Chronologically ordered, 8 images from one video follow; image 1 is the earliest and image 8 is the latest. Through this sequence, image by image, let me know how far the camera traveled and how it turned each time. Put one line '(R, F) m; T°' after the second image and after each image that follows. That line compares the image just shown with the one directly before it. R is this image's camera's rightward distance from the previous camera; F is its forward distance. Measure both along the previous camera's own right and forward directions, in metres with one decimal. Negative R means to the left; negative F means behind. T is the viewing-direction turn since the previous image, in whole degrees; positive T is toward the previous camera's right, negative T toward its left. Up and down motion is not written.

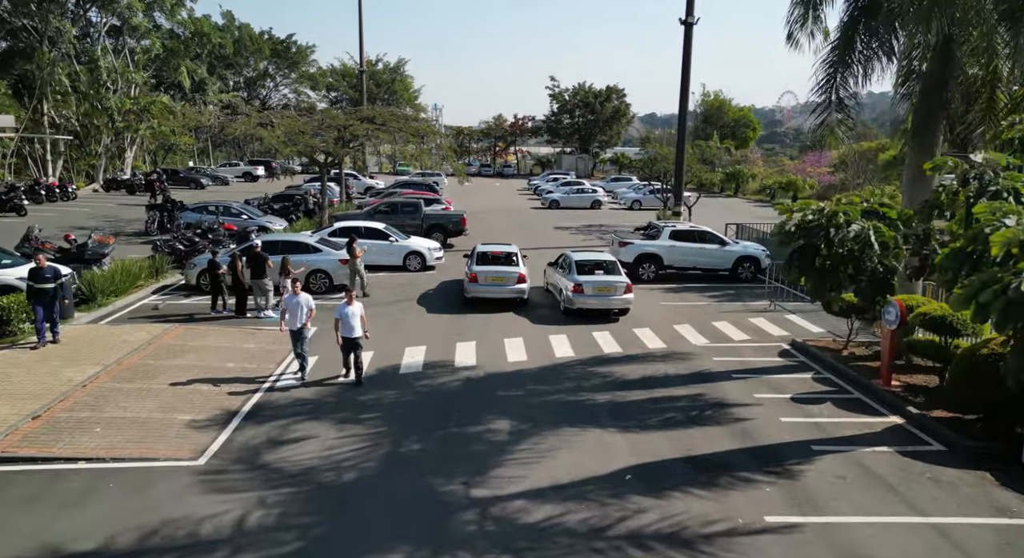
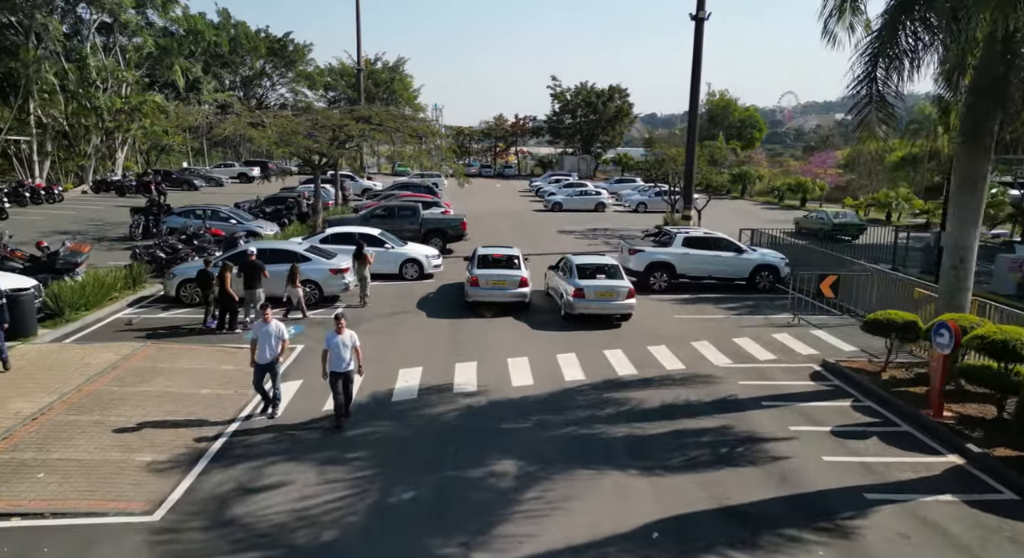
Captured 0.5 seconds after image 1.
(-0.1, +1.2) m; 0°
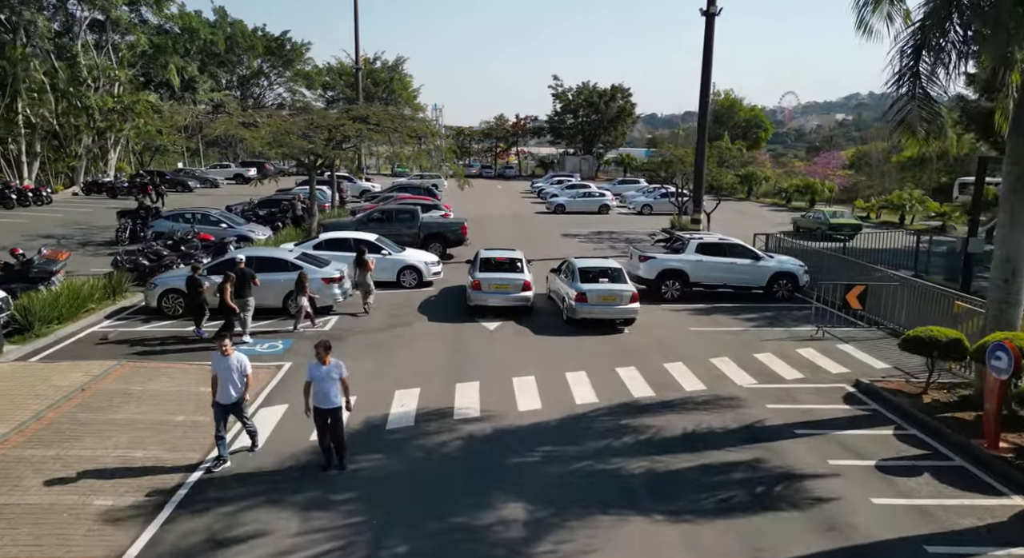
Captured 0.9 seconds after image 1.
(-0.1, +1.0) m; 0°
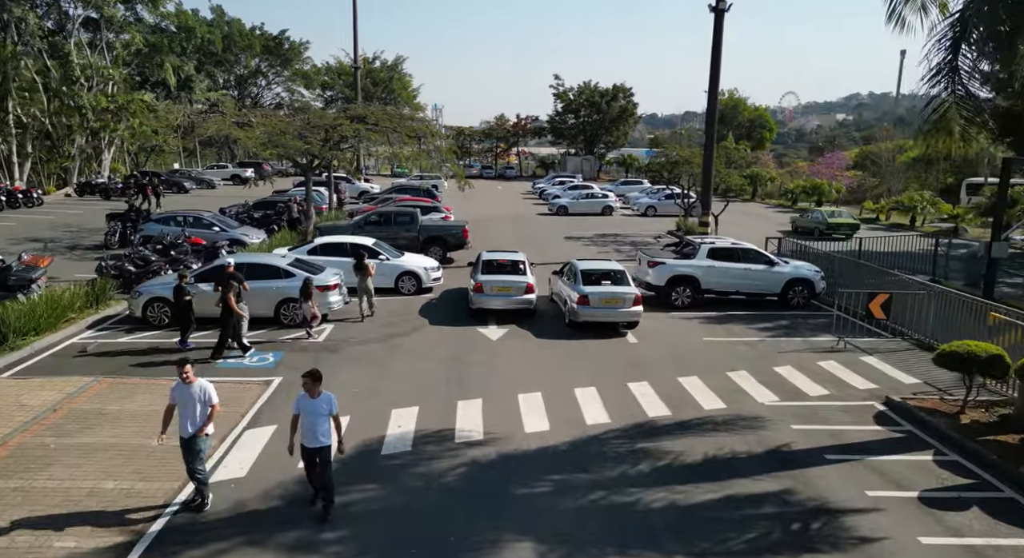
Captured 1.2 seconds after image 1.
(-0.1, +0.8) m; 0°
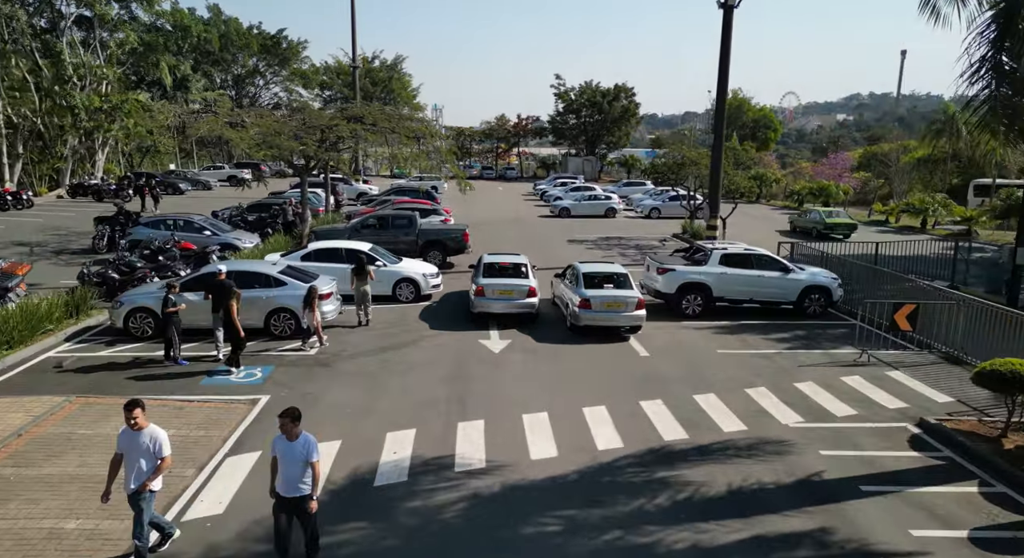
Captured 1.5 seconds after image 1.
(-0.1, +0.8) m; 0°
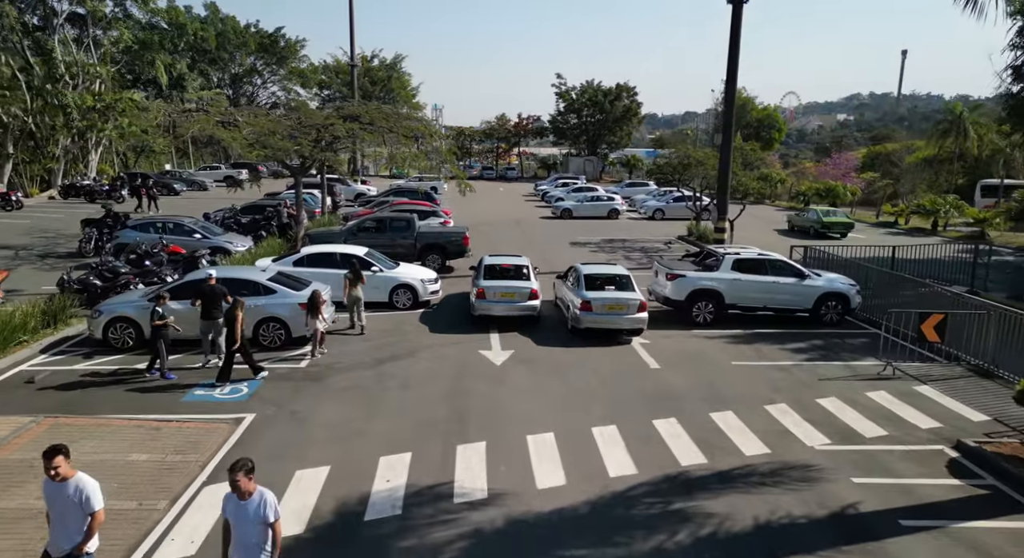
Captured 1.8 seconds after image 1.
(0.0, +0.8) m; 0°
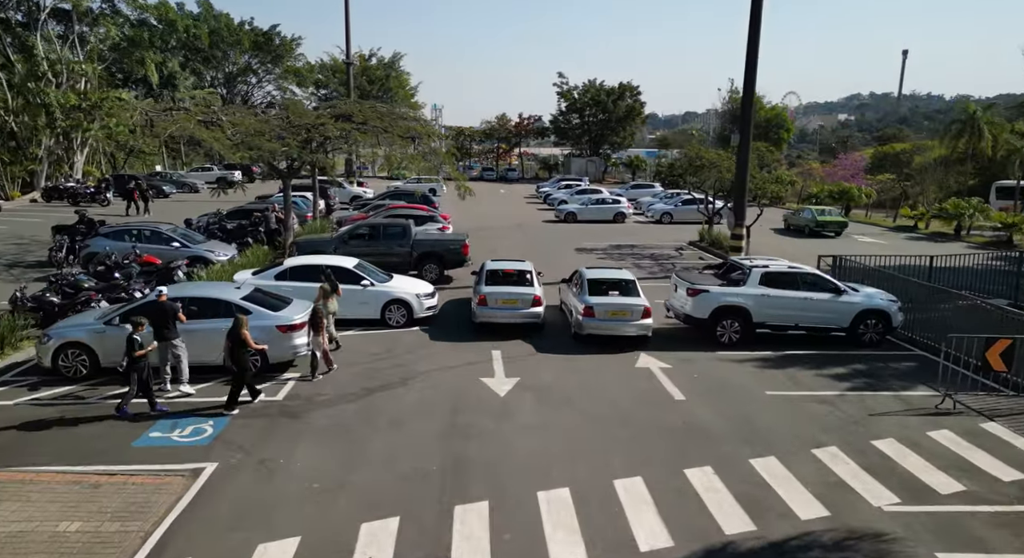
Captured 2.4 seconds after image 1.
(-0.1, +1.5) m; 0°
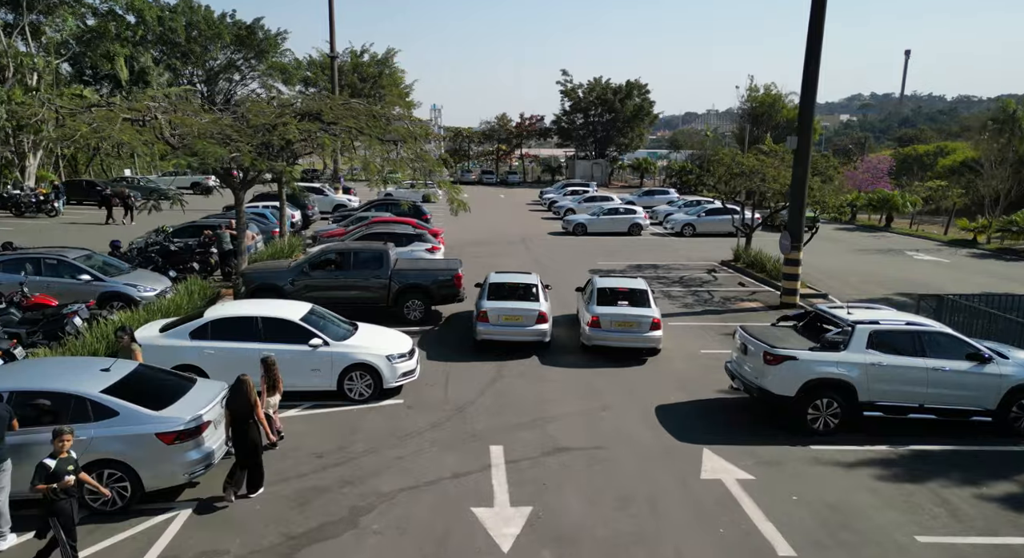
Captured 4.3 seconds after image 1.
(-0.1, +4.1) m; 0°
